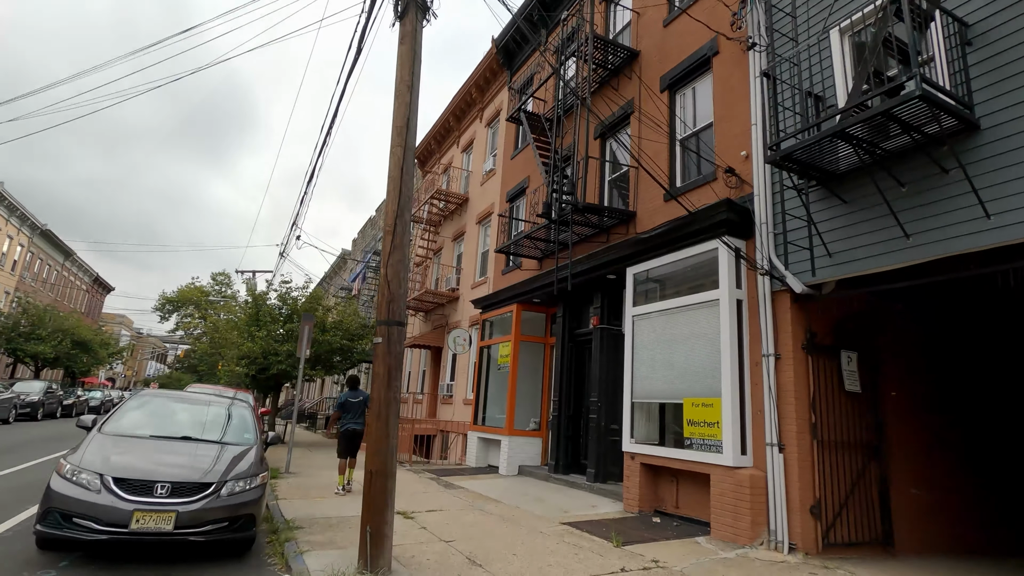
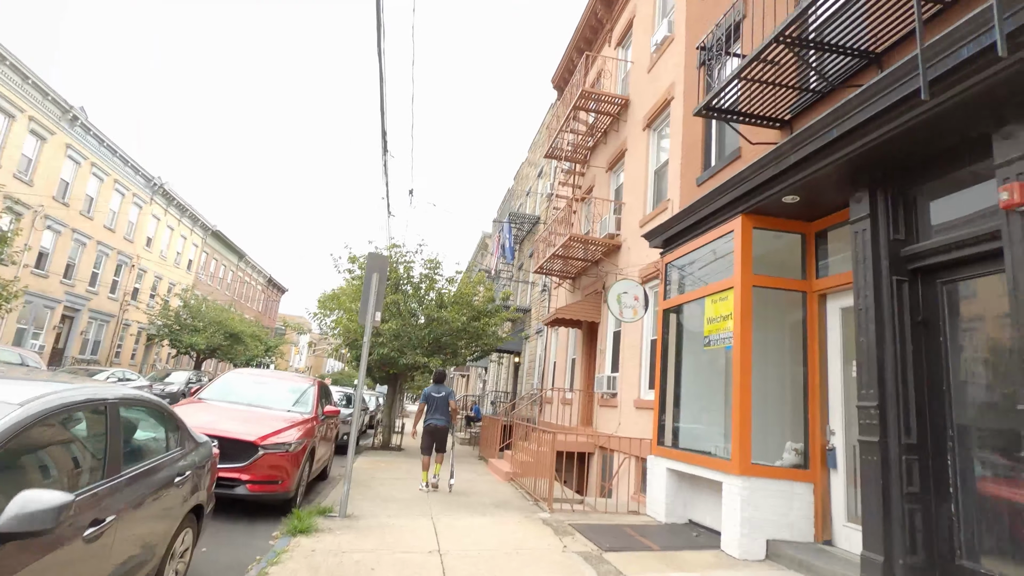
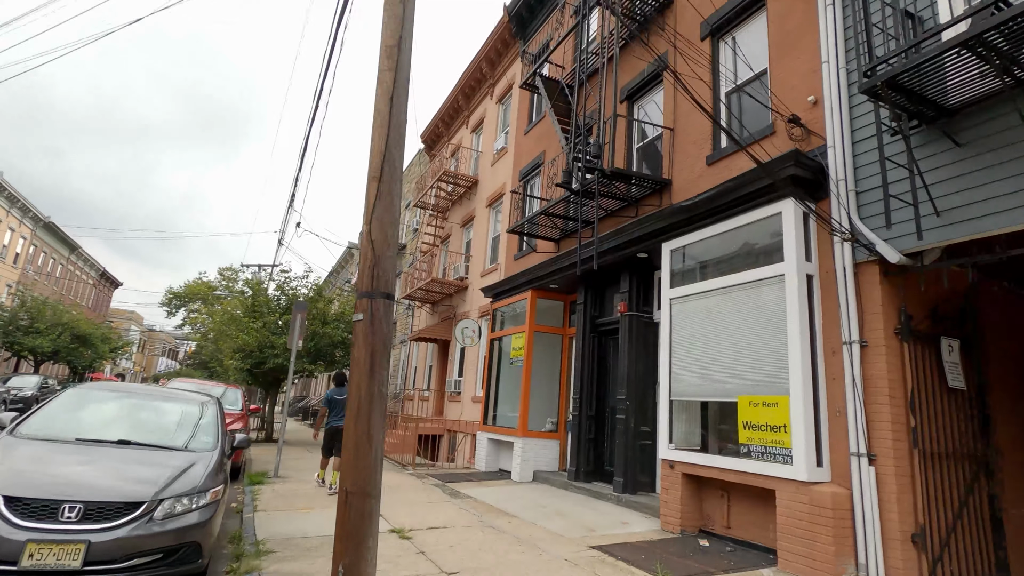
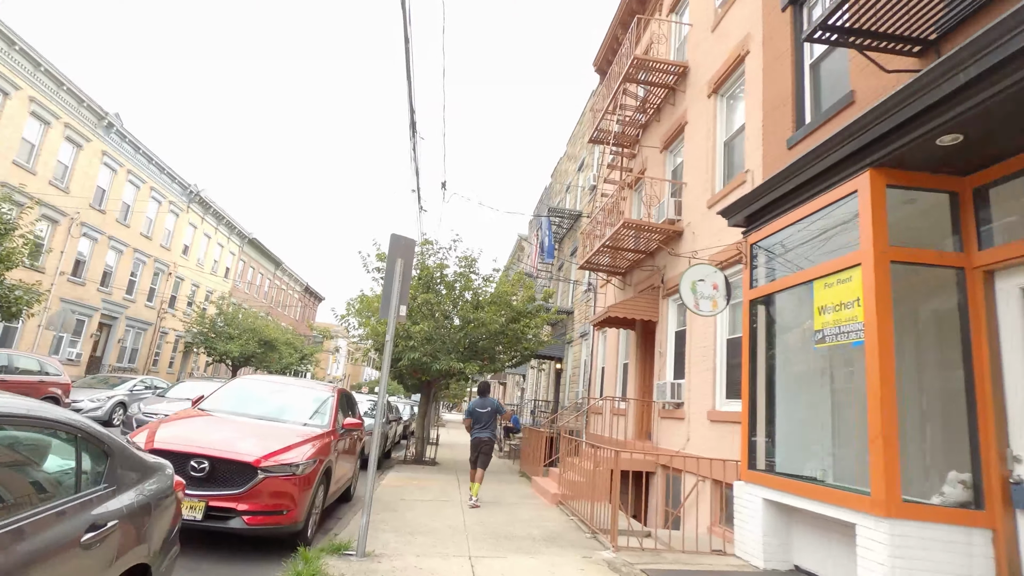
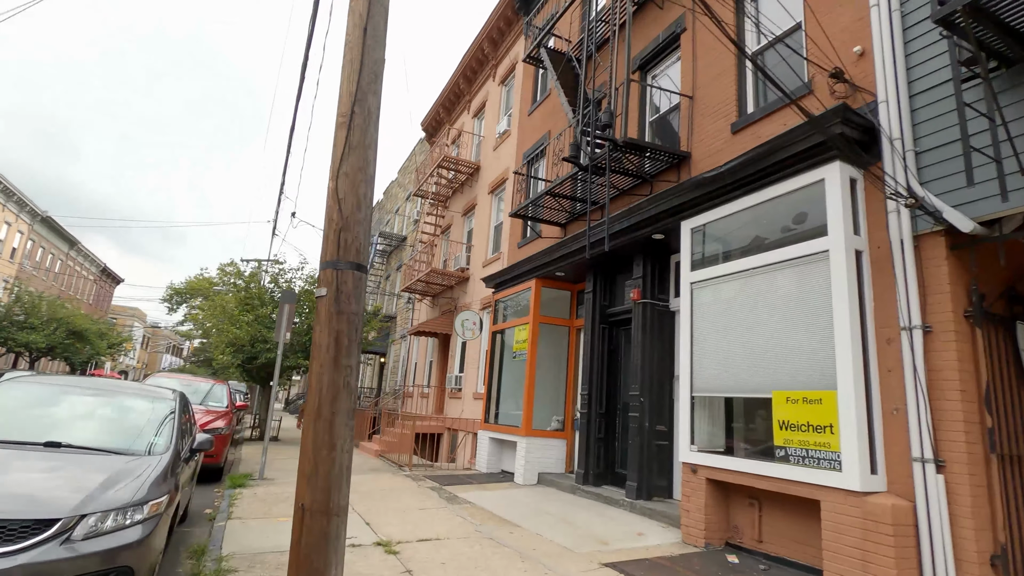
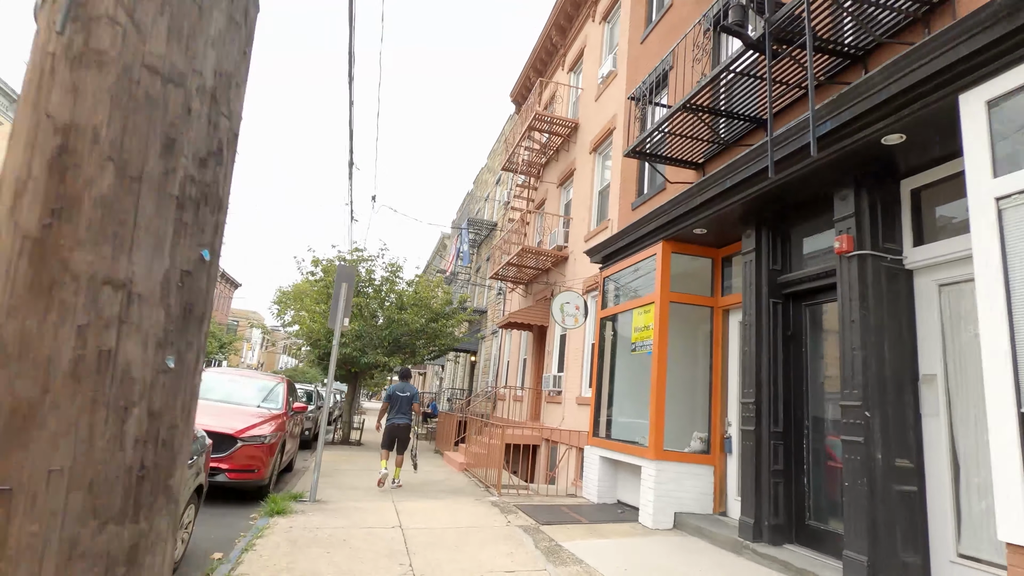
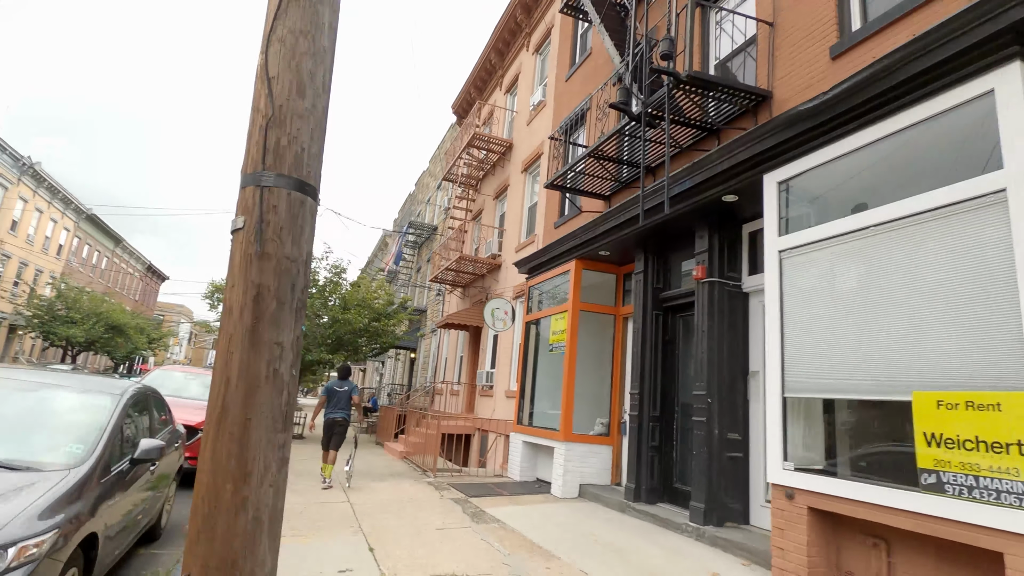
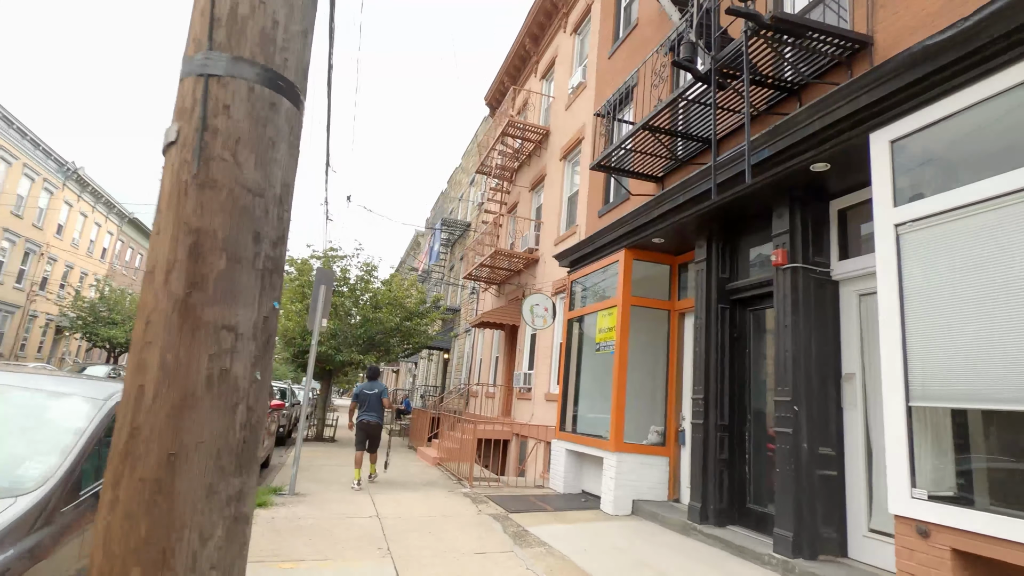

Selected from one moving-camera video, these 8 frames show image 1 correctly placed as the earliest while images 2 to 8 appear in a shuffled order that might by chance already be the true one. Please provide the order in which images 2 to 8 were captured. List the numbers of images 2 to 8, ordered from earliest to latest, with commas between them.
3, 5, 7, 8, 6, 2, 4
